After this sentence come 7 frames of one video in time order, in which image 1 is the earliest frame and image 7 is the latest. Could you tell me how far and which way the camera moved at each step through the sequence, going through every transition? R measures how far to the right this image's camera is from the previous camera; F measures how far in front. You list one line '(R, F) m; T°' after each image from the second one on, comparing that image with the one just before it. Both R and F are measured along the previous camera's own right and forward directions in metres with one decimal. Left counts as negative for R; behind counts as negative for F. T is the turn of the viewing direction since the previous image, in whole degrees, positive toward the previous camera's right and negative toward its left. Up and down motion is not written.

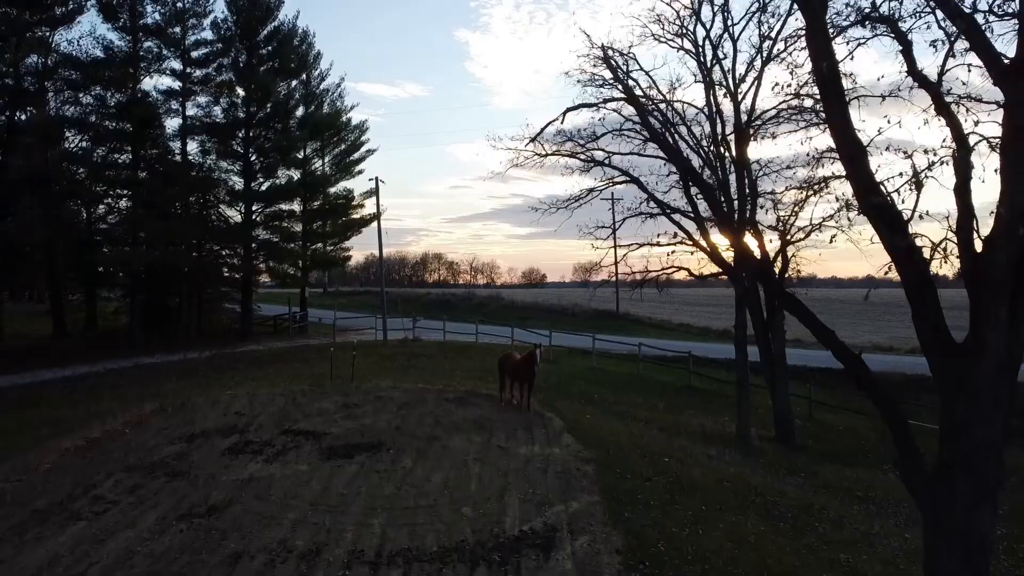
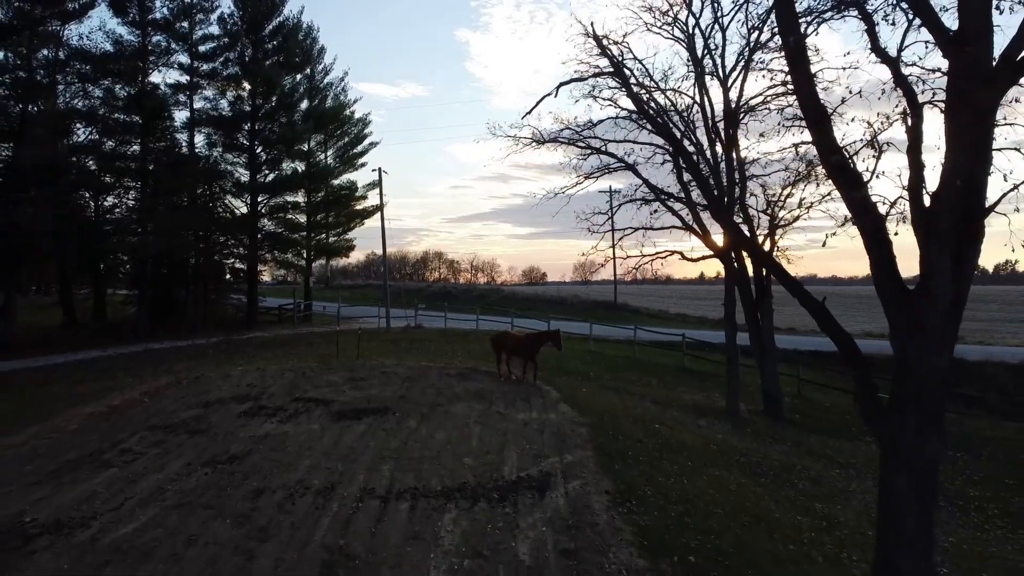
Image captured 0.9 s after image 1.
(0.0, -0.7) m; 0°
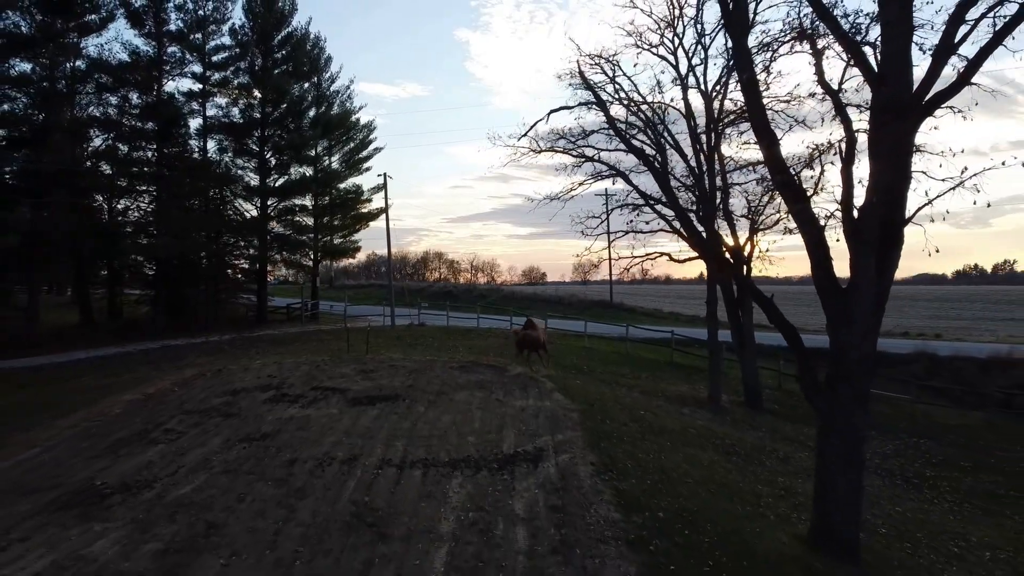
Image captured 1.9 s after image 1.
(0.0, -1.4) m; 0°
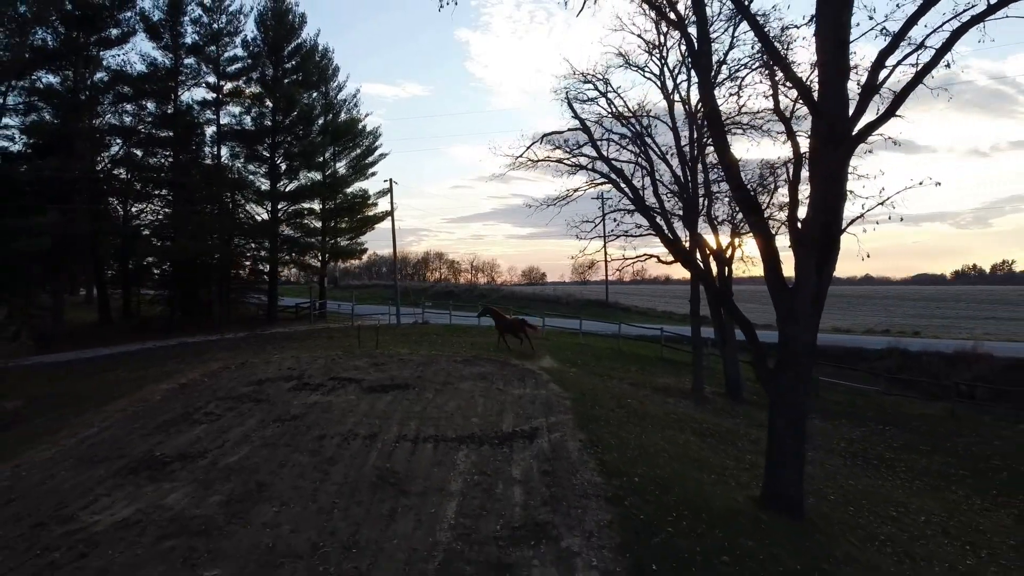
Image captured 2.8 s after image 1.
(0.0, -1.6) m; 0°
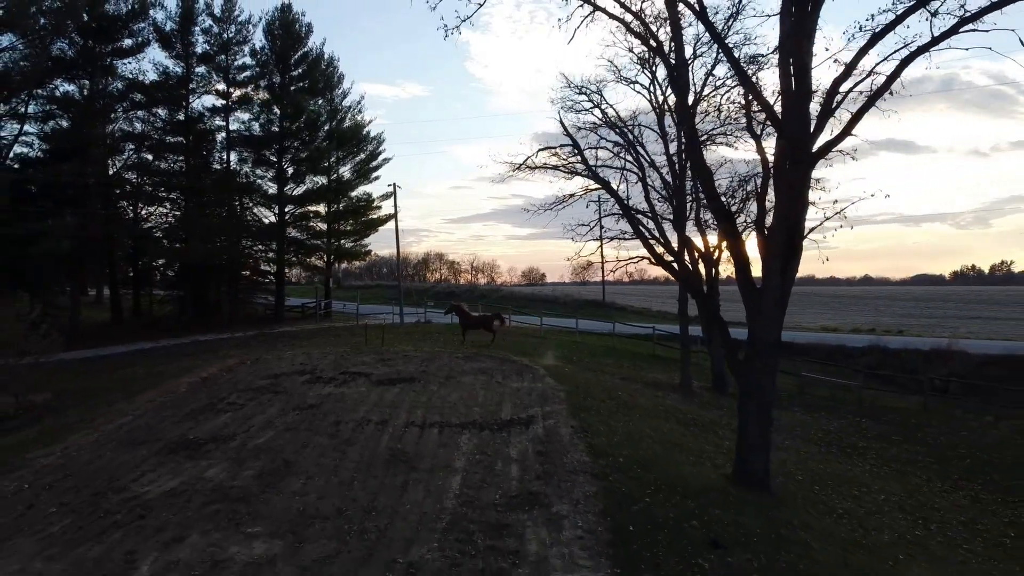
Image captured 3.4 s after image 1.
(0.0, -1.2) m; 0°
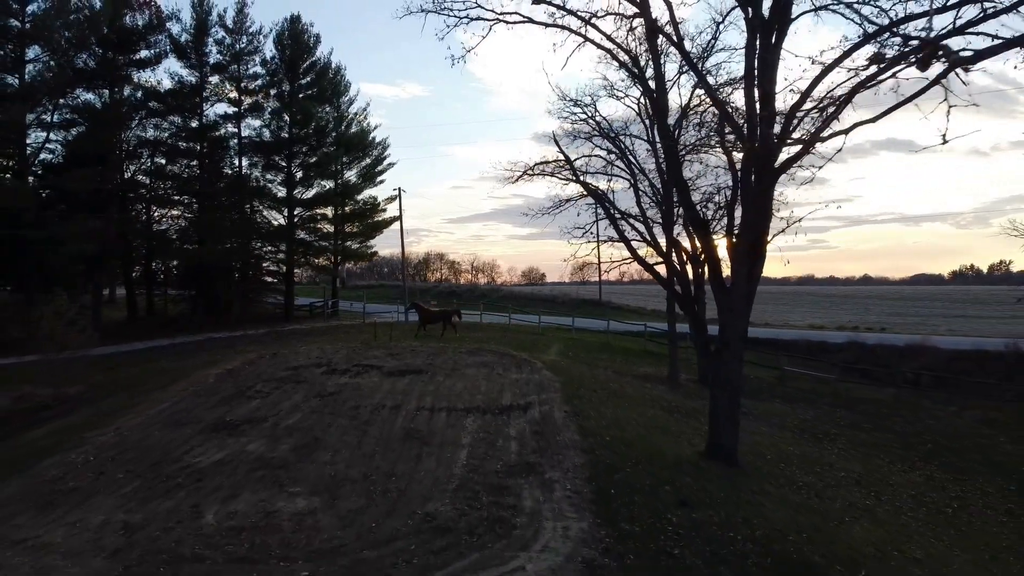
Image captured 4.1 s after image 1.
(0.0, -1.5) m; 0°
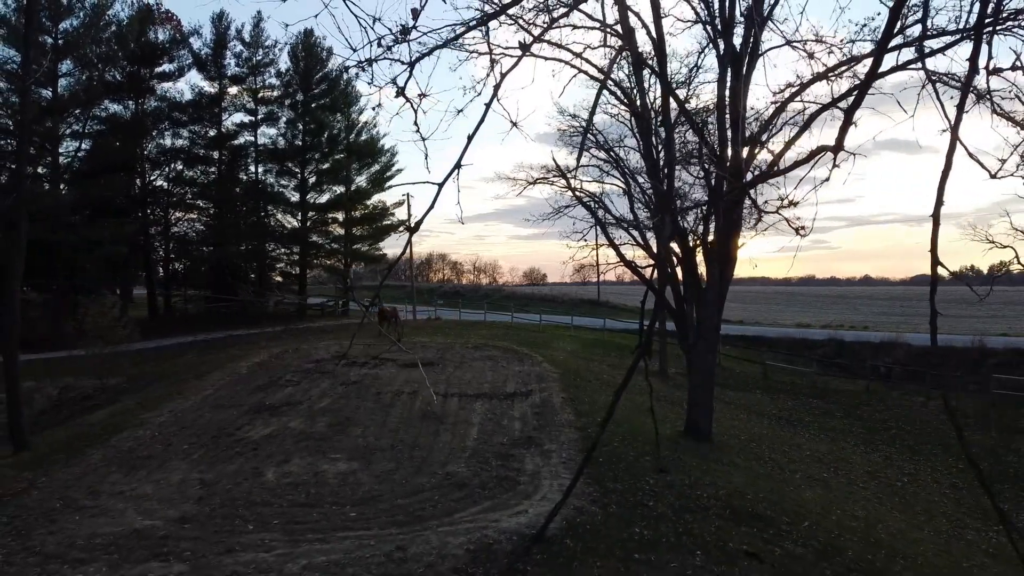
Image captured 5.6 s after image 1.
(0.0, -1.9) m; 0°
